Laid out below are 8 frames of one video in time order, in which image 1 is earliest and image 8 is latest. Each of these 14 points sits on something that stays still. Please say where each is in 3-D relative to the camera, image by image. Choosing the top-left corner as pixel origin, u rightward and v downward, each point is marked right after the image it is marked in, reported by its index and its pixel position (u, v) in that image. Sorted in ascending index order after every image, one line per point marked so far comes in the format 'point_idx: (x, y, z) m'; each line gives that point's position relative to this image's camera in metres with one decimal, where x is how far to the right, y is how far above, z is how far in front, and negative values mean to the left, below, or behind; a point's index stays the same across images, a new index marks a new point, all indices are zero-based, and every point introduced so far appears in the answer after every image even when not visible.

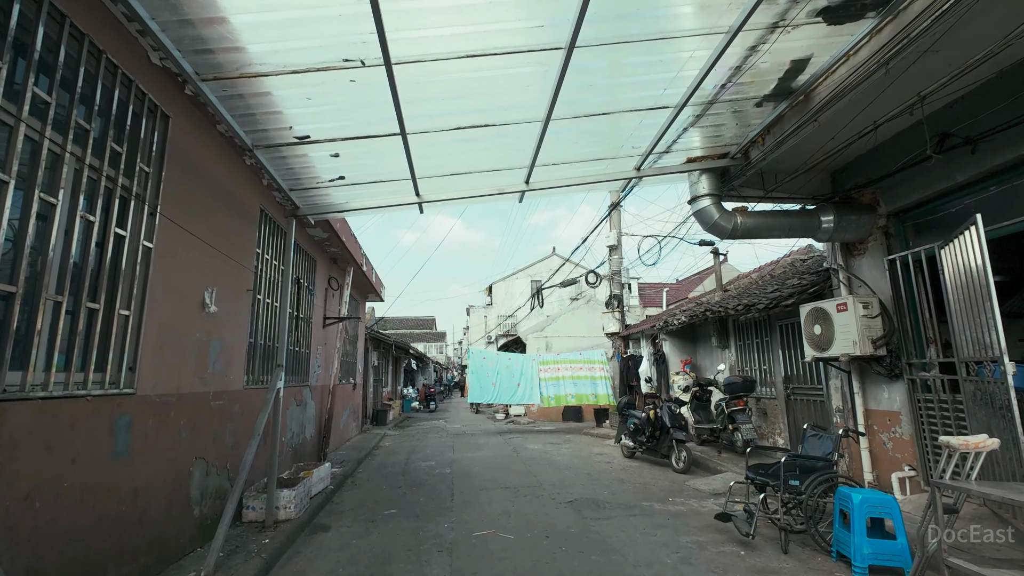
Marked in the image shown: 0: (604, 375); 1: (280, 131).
0: (+2.4, -2.3, +12.5) m
1: (-1.9, +1.3, +3.9) m
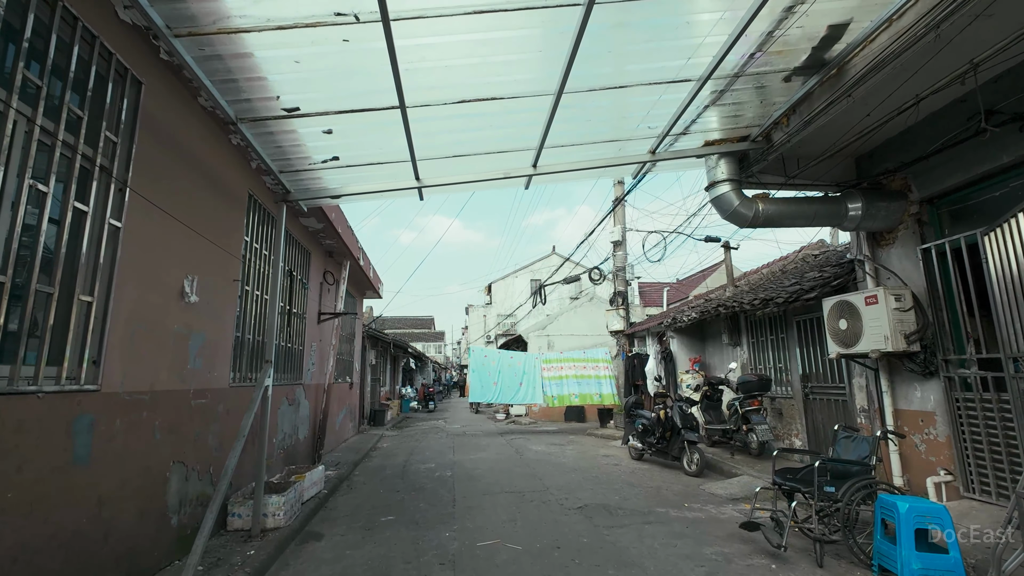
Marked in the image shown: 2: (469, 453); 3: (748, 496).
0: (+2.4, -2.2, +12.1) m
1: (-1.8, +1.4, +3.6) m
2: (-0.8, -3.0, +8.7) m
3: (+2.7, -2.4, +5.6) m
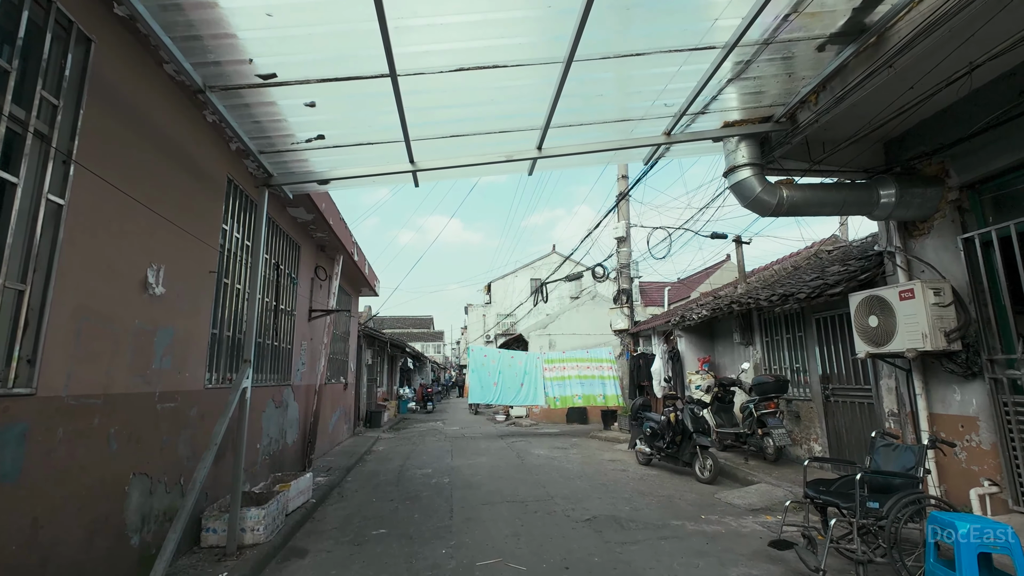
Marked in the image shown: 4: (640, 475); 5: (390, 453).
0: (+2.4, -2.1, +11.7) m
1: (-1.8, +1.5, +3.2) m
2: (-0.8, -2.9, +8.3) m
3: (+2.8, -2.3, +5.2) m
4: (+1.8, -2.7, +7.0) m
5: (-2.5, -3.3, +9.7) m
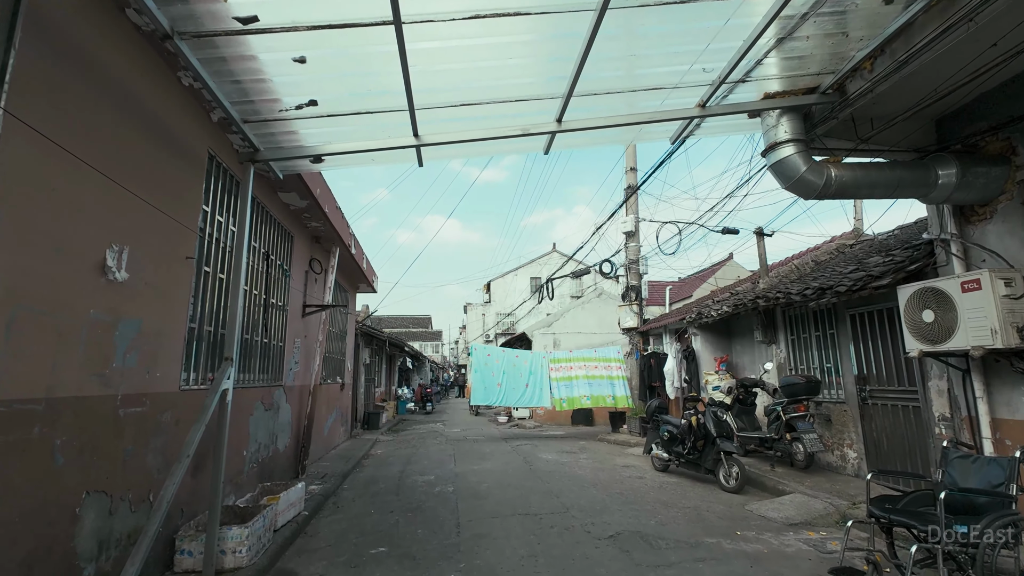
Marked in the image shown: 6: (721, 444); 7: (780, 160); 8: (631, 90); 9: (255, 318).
0: (+2.5, -2.0, +11.2) m
1: (-1.6, +1.5, +2.7) m
2: (-0.7, -2.8, +7.8) m
3: (+2.9, -2.3, +4.7) m
4: (+2.0, -2.6, +6.5) m
5: (-2.3, -3.2, +9.2) m
6: (+2.7, -2.0, +6.1) m
7: (+2.4, +1.1, +4.3) m
8: (+1.0, +1.6, +3.9) m
9: (-2.8, -0.3, +5.2) m
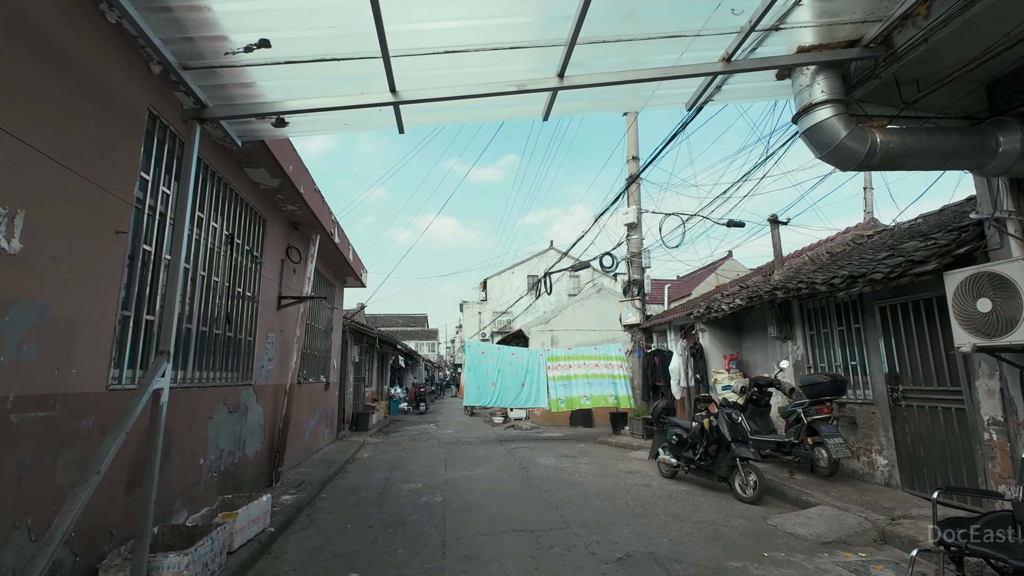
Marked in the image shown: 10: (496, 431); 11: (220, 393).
0: (+2.4, -1.9, +10.7) m
1: (-1.7, +1.7, +2.1) m
2: (-0.7, -2.7, +7.2) m
3: (+2.8, -2.1, +4.1) m
4: (+1.9, -2.5, +5.9) m
5: (-2.4, -3.1, +8.6) m
6: (+2.6, -1.9, +5.6) m
7: (+2.3, +1.2, +3.7) m
8: (+0.9, +1.7, +3.3) m
9: (-2.8, -0.2, +4.6) m
10: (-0.4, -3.7, +12.5) m
11: (-2.9, -1.0, +4.8) m
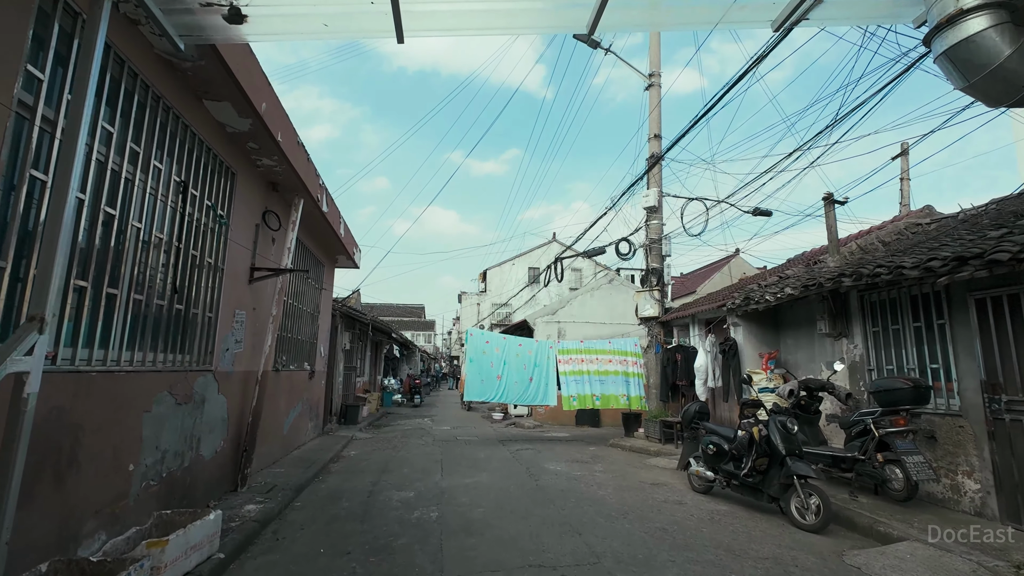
0: (+2.5, -1.7, +9.7) m
1: (-1.4, +1.9, +1.0) m
2: (-0.6, -2.4, +6.3) m
3: (+2.9, -2.0, +3.2) m
4: (+2.0, -2.3, +5.0) m
5: (-2.4, -2.7, +7.6) m
6: (+2.7, -1.7, +4.6) m
7: (+2.6, +1.4, +2.7) m
8: (+1.2, +1.9, +2.3) m
9: (-2.7, +0.1, +3.6) m
10: (-0.4, -3.3, +11.5) m
11: (-2.7, -0.7, +3.8) m
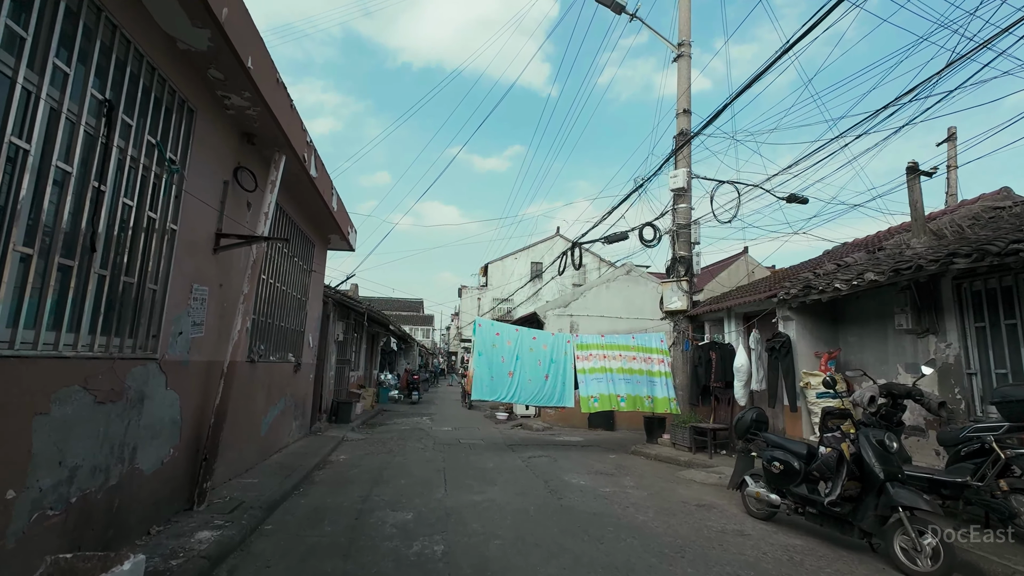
0: (+2.7, -1.5, +8.7) m
1: (-1.1, +2.1, 0.0) m
2: (-0.5, -2.2, +5.3) m
3: (+3.1, -1.9, +2.2) m
4: (+2.2, -2.1, +4.0) m
5: (-2.2, -2.5, +6.6) m
6: (+2.9, -1.5, +3.6) m
7: (+2.8, +1.5, +1.7) m
8: (+1.5, +2.1, +1.3) m
9: (-2.4, +0.4, +2.6) m
10: (-0.2, -3.1, +10.5) m
11: (-2.5, -0.5, +2.8) m
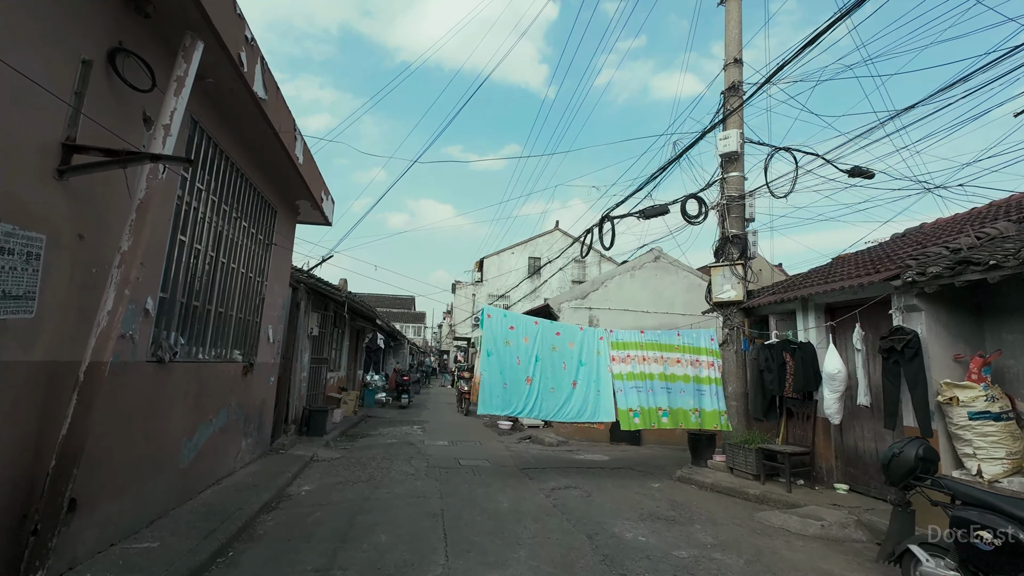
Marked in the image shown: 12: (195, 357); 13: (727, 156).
0: (+2.9, -1.3, +7.0) m
1: (-0.8, +2.4, -1.8) m
2: (-0.2, -2.0, +3.5) m
3: (+3.5, -1.7, +0.4) m
4: (+2.5, -1.9, +2.2) m
5: (-1.9, -2.2, +4.8) m
6: (+3.2, -1.3, +1.9) m
7: (+3.2, +1.7, 0.0) m
8: (+1.8, +2.3, -0.4) m
9: (-2.1, +0.6, +0.8) m
10: (-0.1, -2.8, +8.7) m
11: (-2.2, -0.2, +0.9) m
12: (-2.9, -0.6, +4.5) m
13: (+3.5, +2.1, +7.9) m
